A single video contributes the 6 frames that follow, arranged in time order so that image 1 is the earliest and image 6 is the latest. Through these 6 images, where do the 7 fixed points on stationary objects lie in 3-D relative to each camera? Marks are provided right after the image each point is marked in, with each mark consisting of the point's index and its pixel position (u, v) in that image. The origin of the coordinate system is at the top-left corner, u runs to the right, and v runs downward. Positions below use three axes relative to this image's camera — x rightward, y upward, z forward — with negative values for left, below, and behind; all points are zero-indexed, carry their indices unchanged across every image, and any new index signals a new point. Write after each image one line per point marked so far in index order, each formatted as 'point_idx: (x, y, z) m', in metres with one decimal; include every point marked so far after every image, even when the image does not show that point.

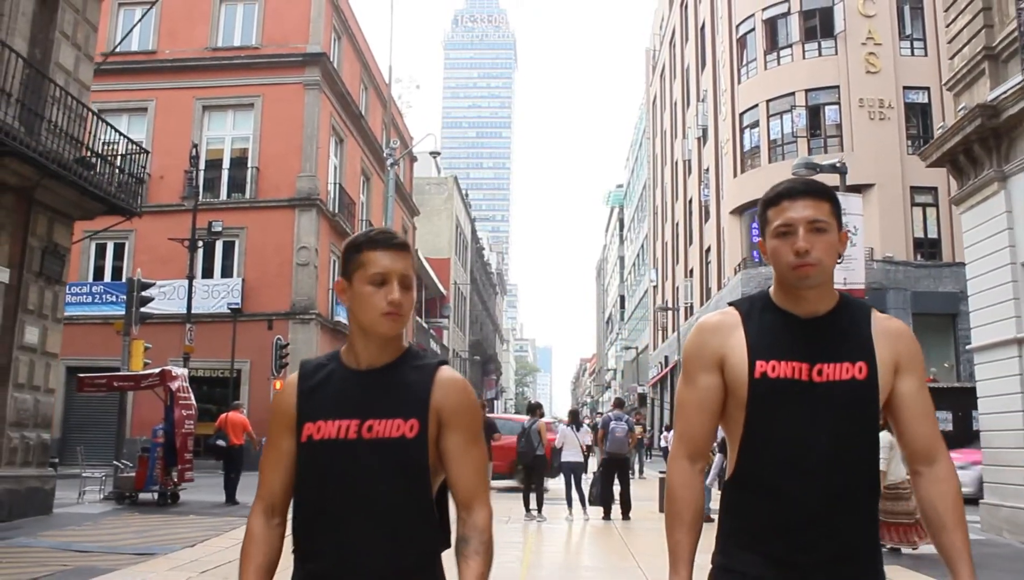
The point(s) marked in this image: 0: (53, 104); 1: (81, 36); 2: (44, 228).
0: (-6.7, +2.7, +12.5) m
1: (-6.8, +4.0, +13.4) m
2: (-6.9, +0.9, +12.7) m
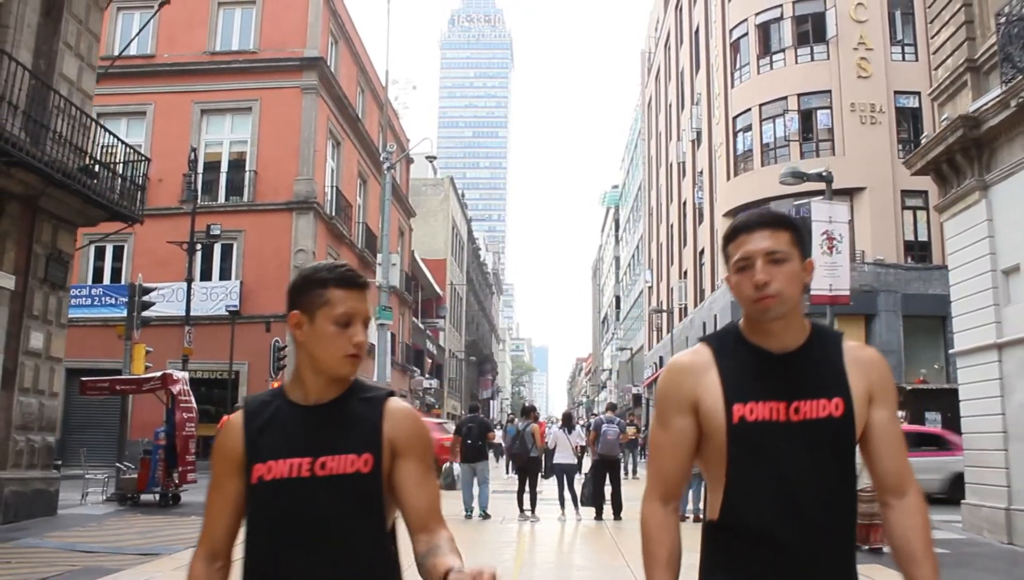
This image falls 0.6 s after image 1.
0: (-6.8, +2.6, +12.7) m
1: (-6.9, +3.9, +13.7) m
2: (-7.0, +0.8, +12.9) m
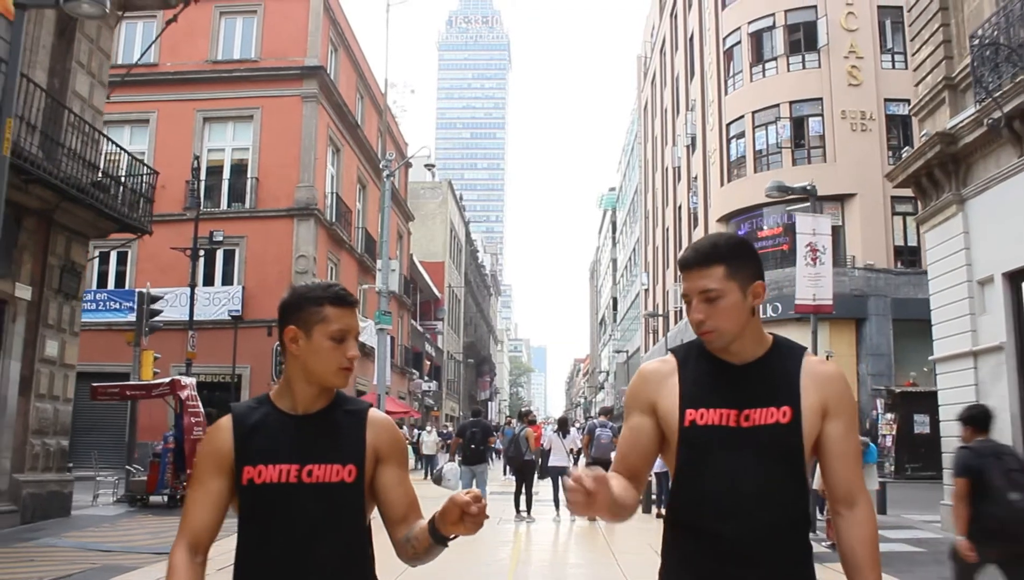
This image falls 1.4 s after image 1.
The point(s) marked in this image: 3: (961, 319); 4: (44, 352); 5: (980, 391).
0: (-6.9, +2.5, +13.2) m
1: (-7.0, +3.8, +14.2) m
2: (-7.1, +0.7, +13.4) m
3: (+6.4, -0.4, +12.2) m
4: (-7.1, -0.9, +12.8) m
5: (+6.4, -1.4, +11.7) m
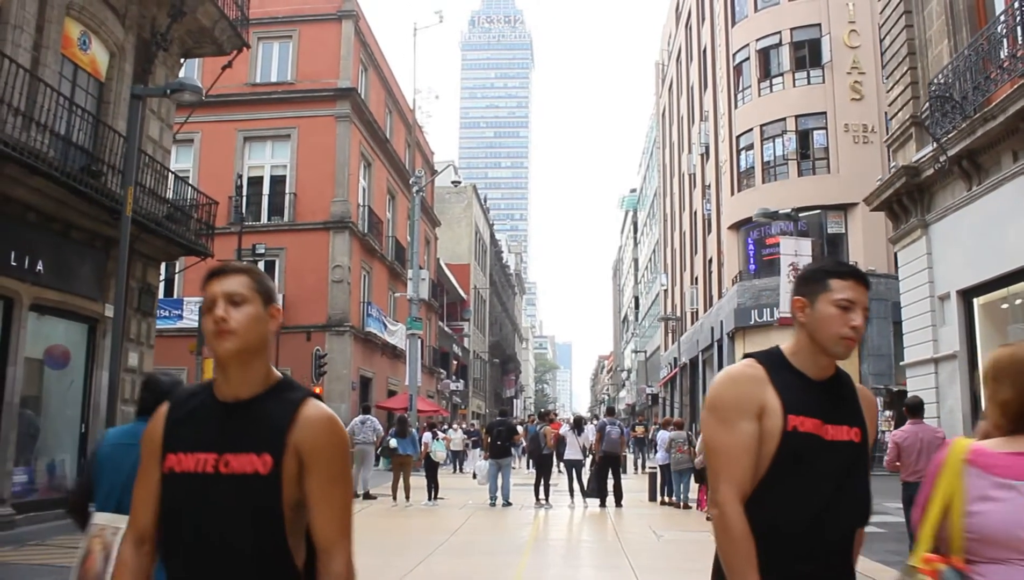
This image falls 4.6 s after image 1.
0: (-6.6, +2.1, +15.2) m
1: (-6.6, +3.4, +16.2) m
2: (-6.8, +0.3, +15.5) m
3: (+6.7, -0.7, +13.9) m
4: (-6.7, -1.3, +14.9) m
5: (+6.7, -1.6, +13.4) m
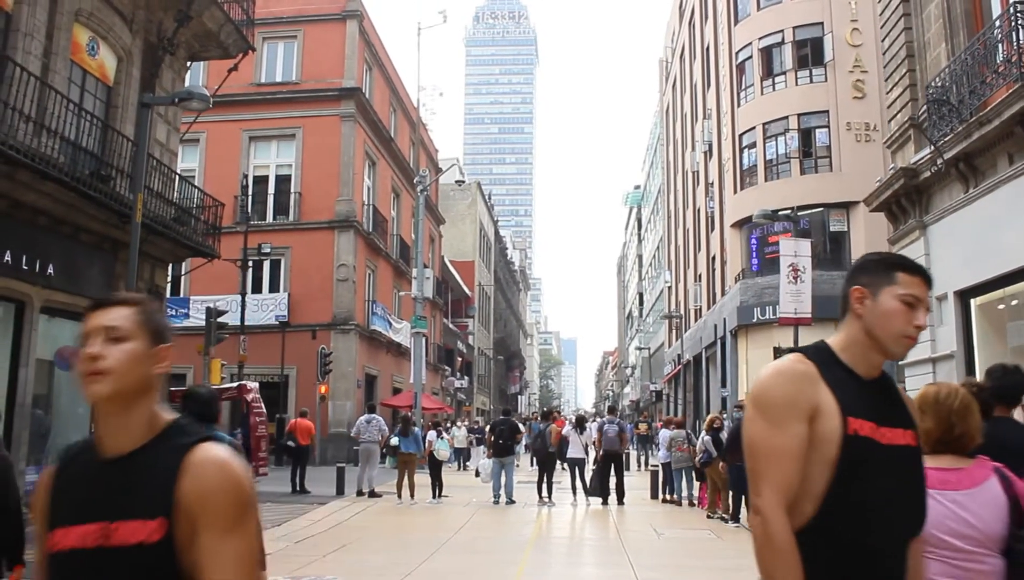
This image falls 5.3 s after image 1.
0: (-6.5, +2.1, +15.5) m
1: (-6.6, +3.4, +16.4) m
2: (-6.7, +0.3, +15.7) m
3: (+6.8, -0.7, +14.1) m
4: (-6.7, -1.3, +15.1) m
5: (+6.8, -1.6, +13.6) m
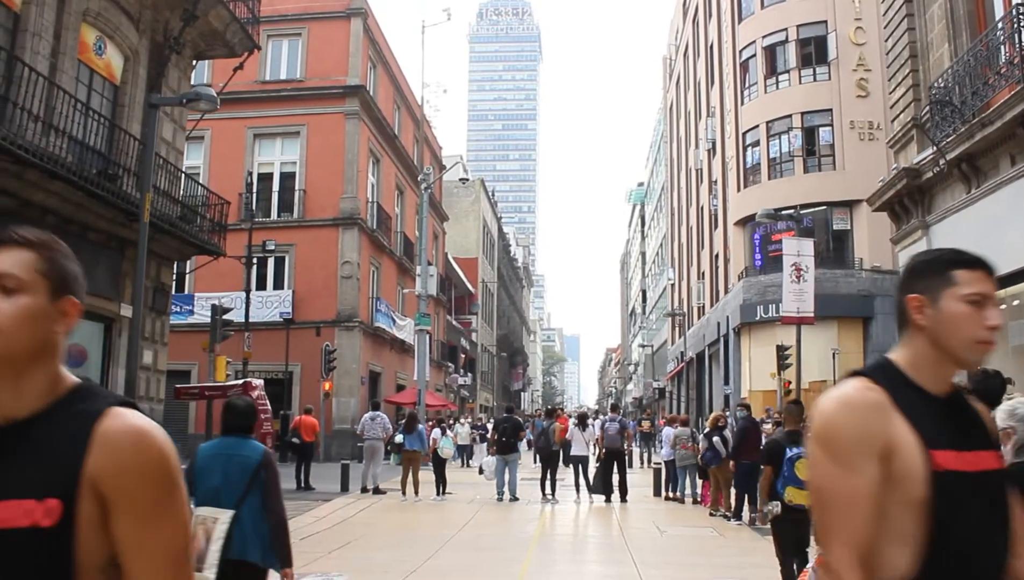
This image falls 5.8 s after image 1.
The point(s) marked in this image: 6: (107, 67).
0: (-6.4, +2.2, +15.6) m
1: (-6.5, +3.4, +16.5) m
2: (-6.6, +0.4, +15.8) m
3: (+6.9, -0.7, +14.1) m
4: (-6.6, -1.3, +15.3) m
5: (+6.8, -1.6, +13.6) m
6: (-6.9, +3.8, +14.4) m
